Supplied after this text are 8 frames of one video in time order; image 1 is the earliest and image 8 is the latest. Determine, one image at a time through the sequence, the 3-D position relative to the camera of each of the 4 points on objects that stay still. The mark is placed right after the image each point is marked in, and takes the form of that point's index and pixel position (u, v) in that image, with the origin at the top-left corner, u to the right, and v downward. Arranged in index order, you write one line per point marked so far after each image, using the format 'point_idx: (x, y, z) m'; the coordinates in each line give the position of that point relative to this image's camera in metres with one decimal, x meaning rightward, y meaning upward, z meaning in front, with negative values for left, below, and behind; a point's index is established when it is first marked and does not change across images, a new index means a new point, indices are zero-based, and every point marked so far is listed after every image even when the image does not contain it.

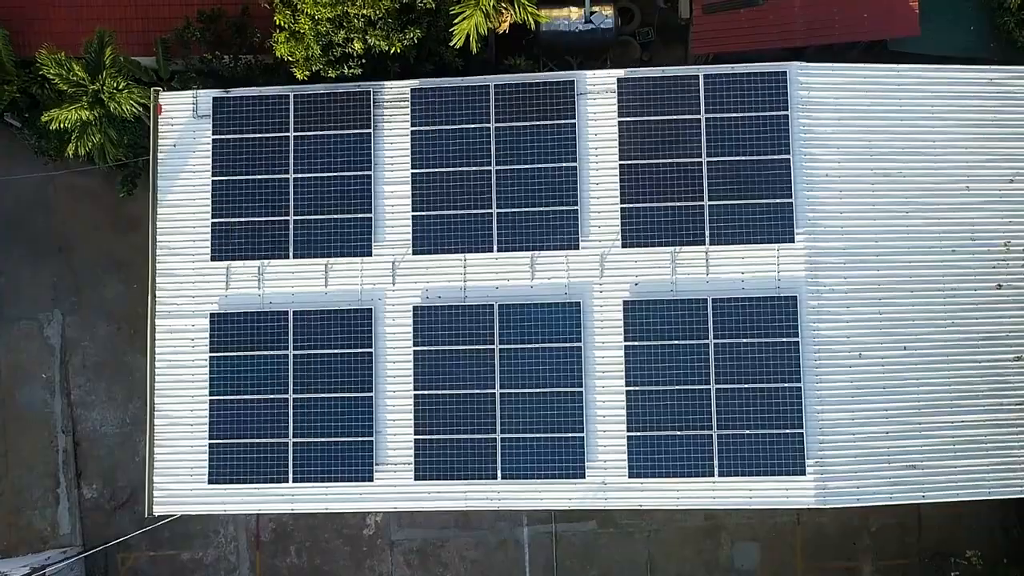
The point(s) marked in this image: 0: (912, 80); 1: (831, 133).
0: (+7.8, +4.0, +19.4) m
1: (+6.1, +3.0, +19.1) m
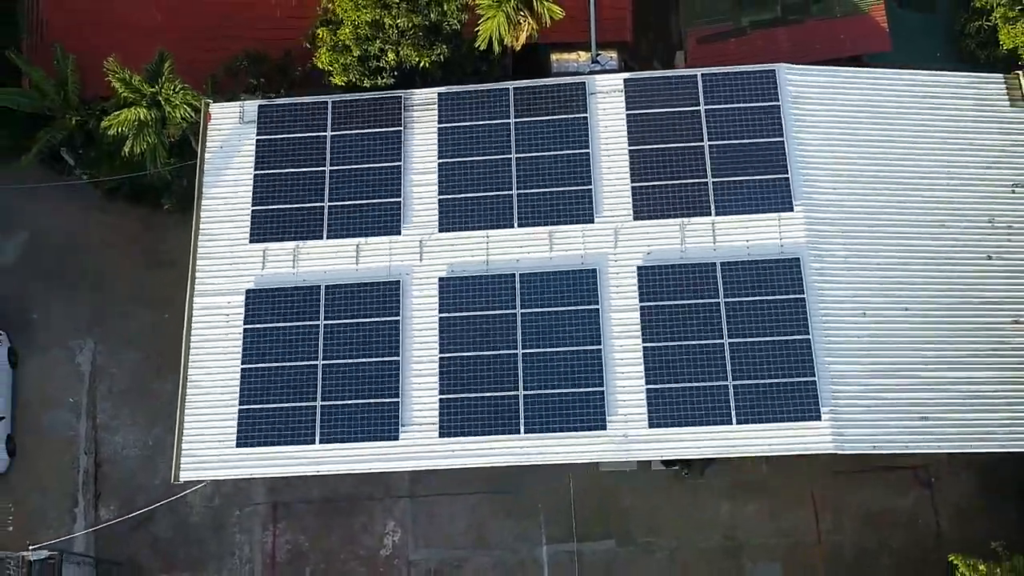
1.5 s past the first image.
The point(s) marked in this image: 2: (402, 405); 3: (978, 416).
0: (+8.1, +4.5, +21.6) m
1: (+6.5, +3.5, +21.1) m
2: (-2.2, -2.2, +19.5) m
3: (+8.9, -2.5, +19.1) m
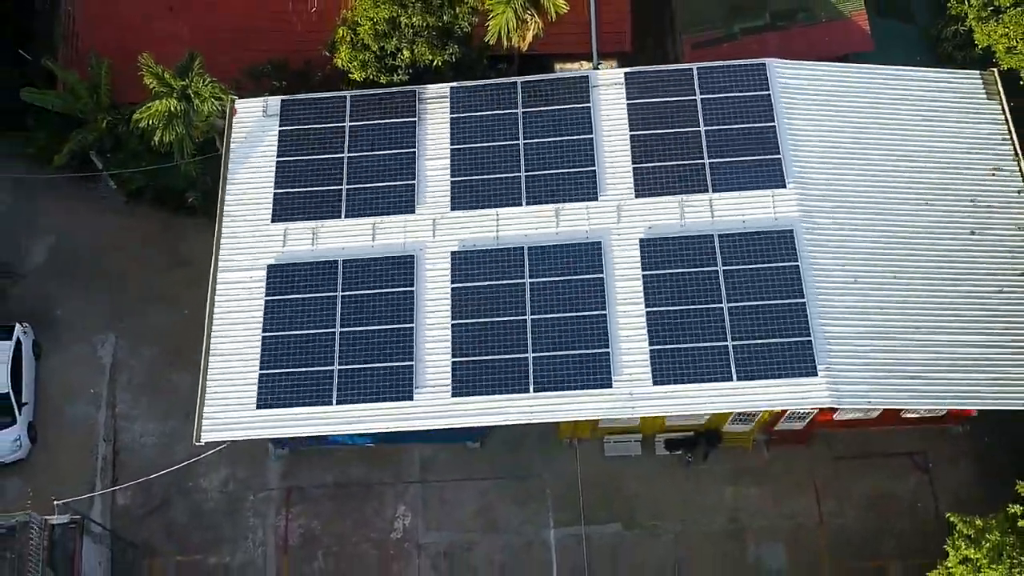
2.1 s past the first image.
0: (+8.3, +4.9, +23.1) m
1: (+6.7, +4.0, +22.5) m
2: (-2.0, -1.6, +20.4) m
3: (+9.1, -1.8, +19.9) m
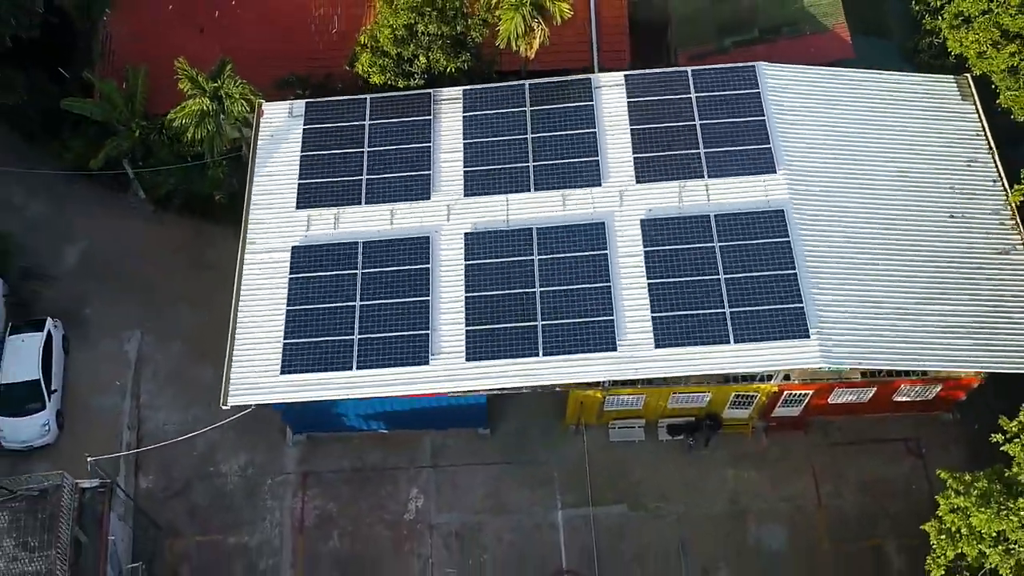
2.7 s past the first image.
0: (+8.5, +5.2, +24.9) m
1: (+6.9, +4.4, +24.2) m
2: (-1.7, -1.0, +21.6) m
3: (+9.3, -1.1, +21.2) m
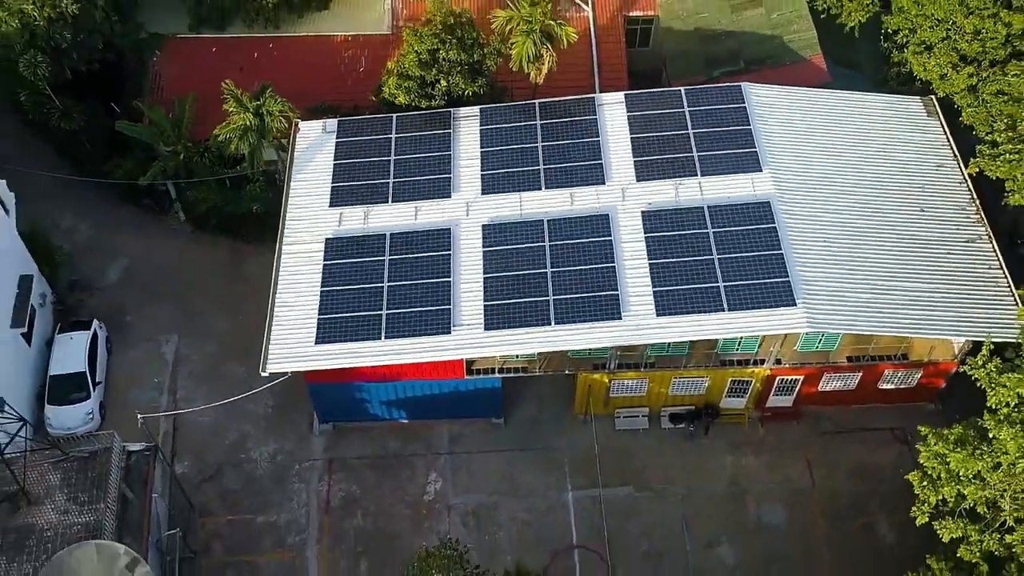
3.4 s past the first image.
0: (+8.8, +5.3, +27.8) m
1: (+7.2, +4.5, +27.0) m
2: (-1.4, -0.5, +23.8) m
3: (+9.7, -0.6, +23.3) m
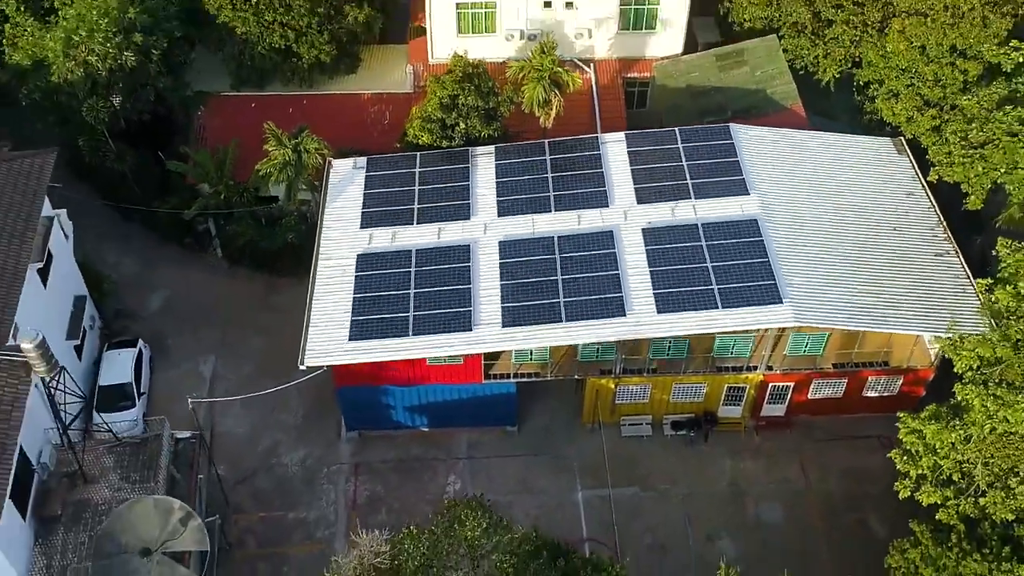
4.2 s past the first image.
0: (+9.2, +4.7, +31.0) m
1: (+7.6, +4.0, +30.1) m
2: (-1.0, -0.6, +26.3) m
3: (+10.1, -0.6, +25.9) m
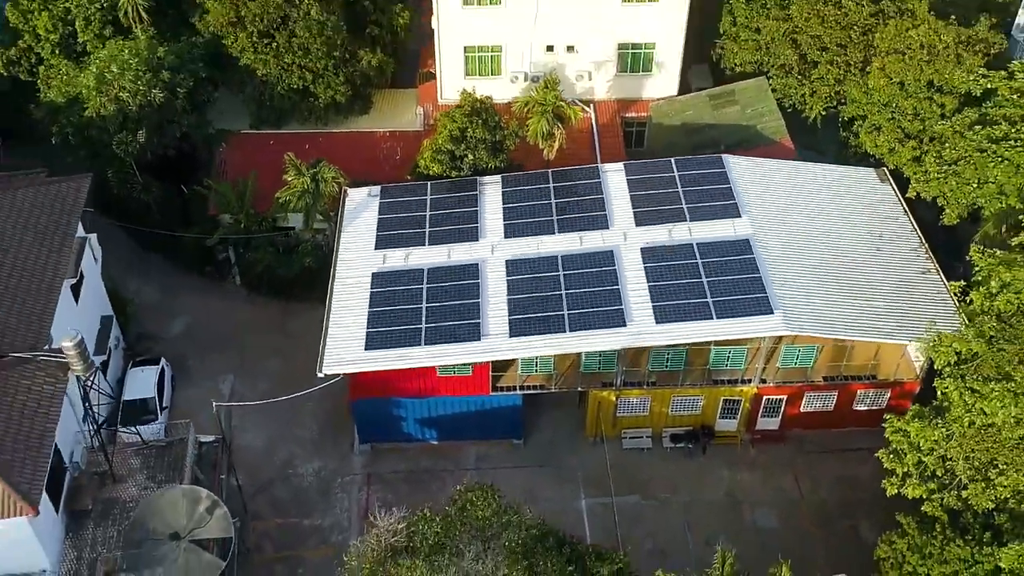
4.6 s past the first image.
0: (+9.4, +4.0, +32.9) m
1: (+7.7, +3.4, +32.0) m
2: (-0.8, -1.0, +27.9) m
3: (+10.2, -0.9, +27.4) m
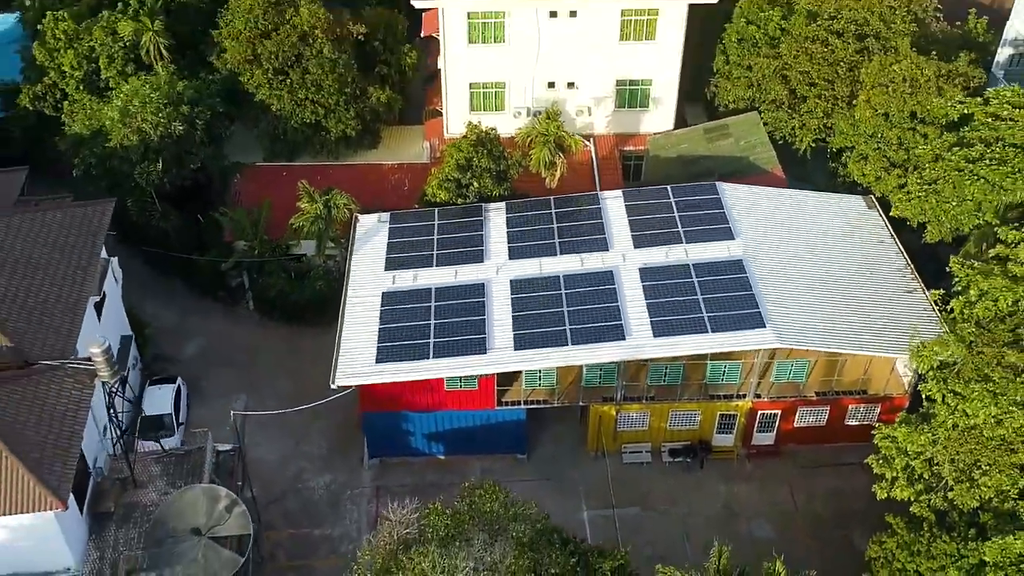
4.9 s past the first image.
0: (+9.5, +3.2, +34.4) m
1: (+7.9, +2.7, +33.5) m
2: (-0.7, -1.5, +29.1) m
3: (+10.4, -1.4, +28.7) m
